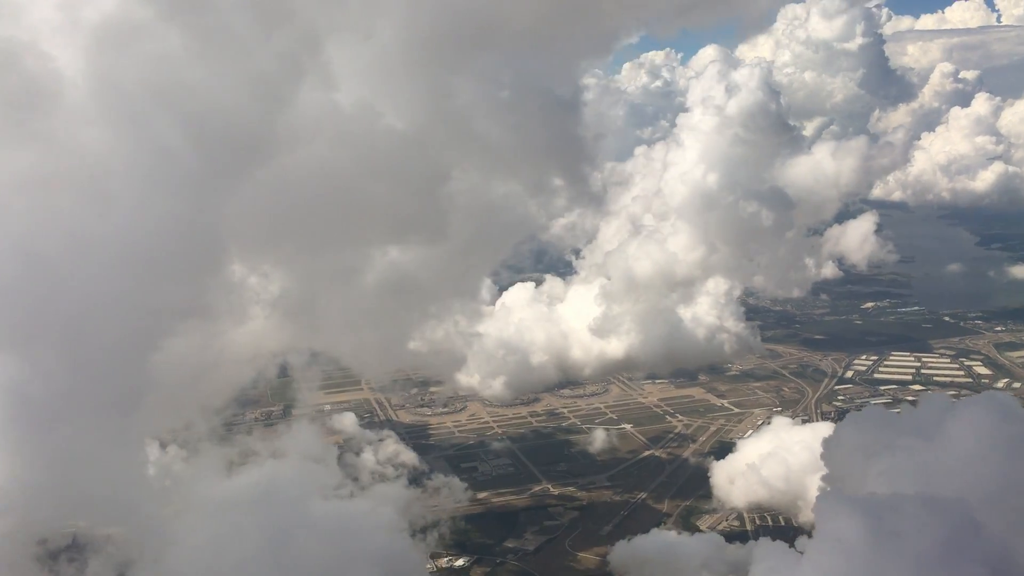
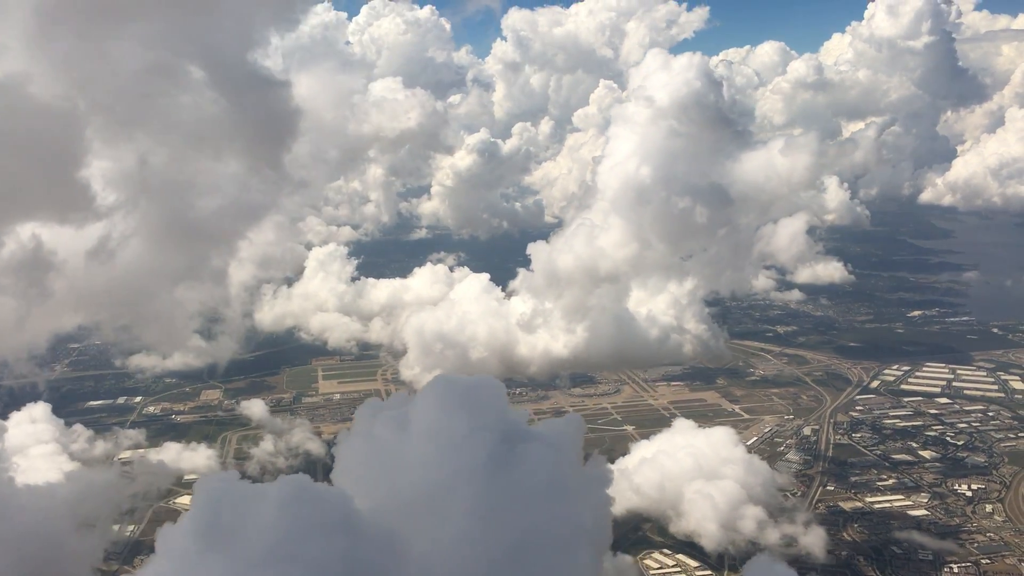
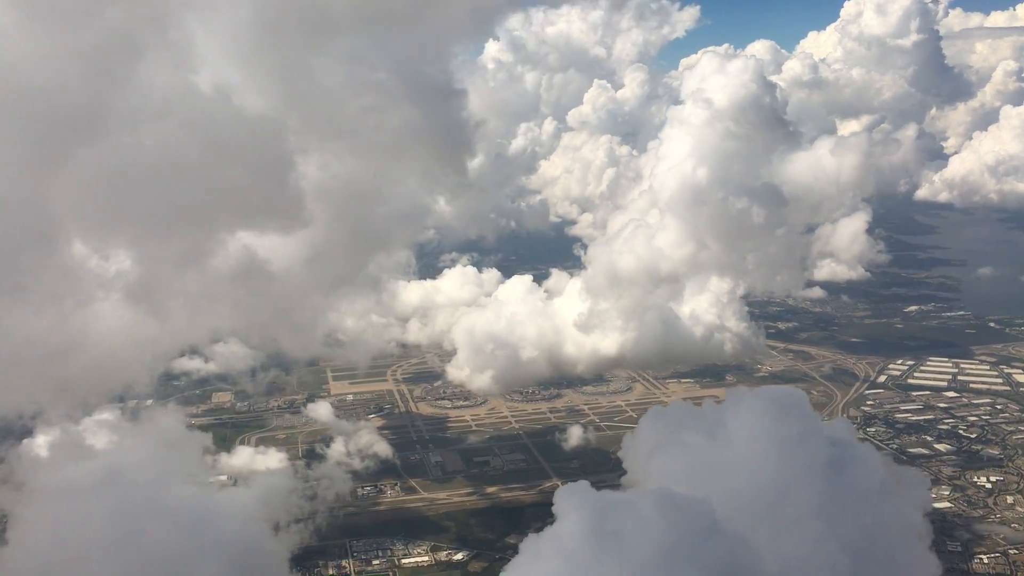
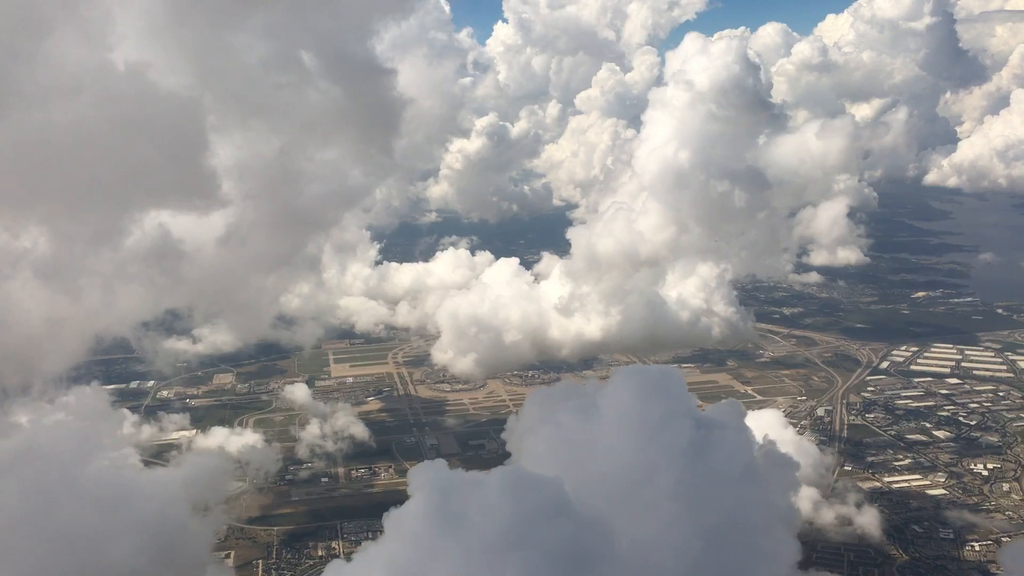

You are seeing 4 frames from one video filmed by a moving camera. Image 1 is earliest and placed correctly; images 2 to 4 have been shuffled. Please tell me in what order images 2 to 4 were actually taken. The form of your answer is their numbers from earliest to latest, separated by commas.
3, 4, 2
